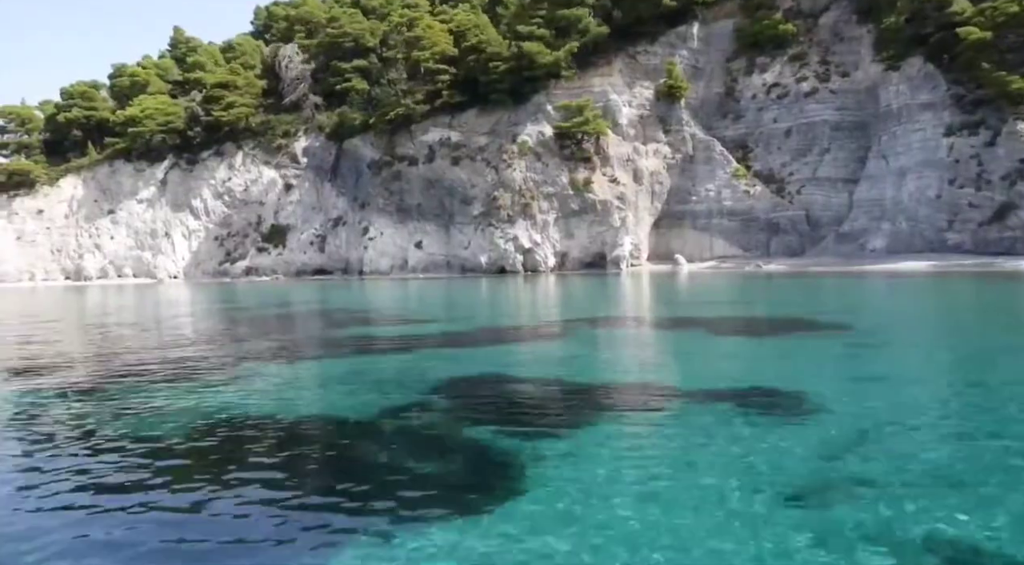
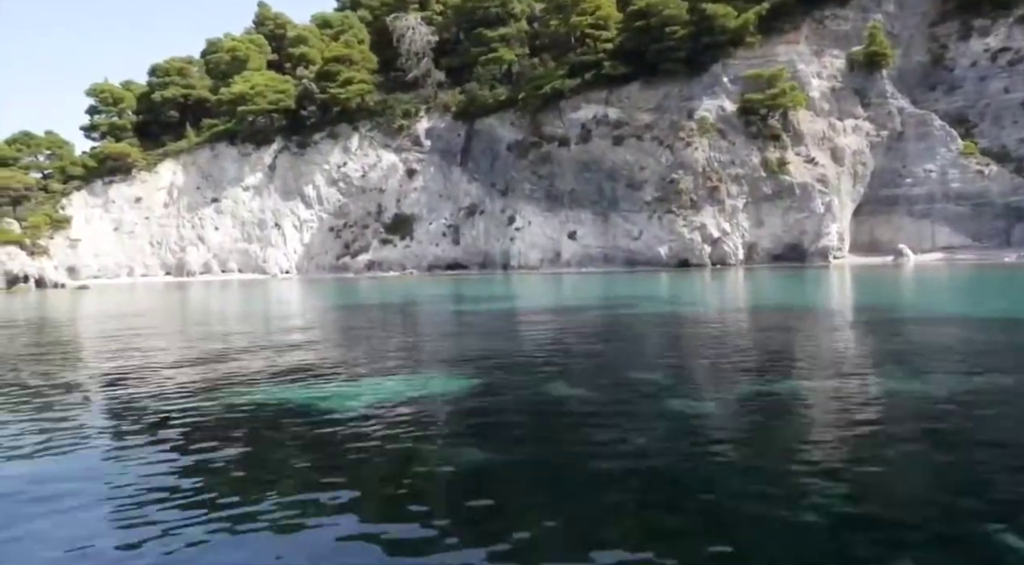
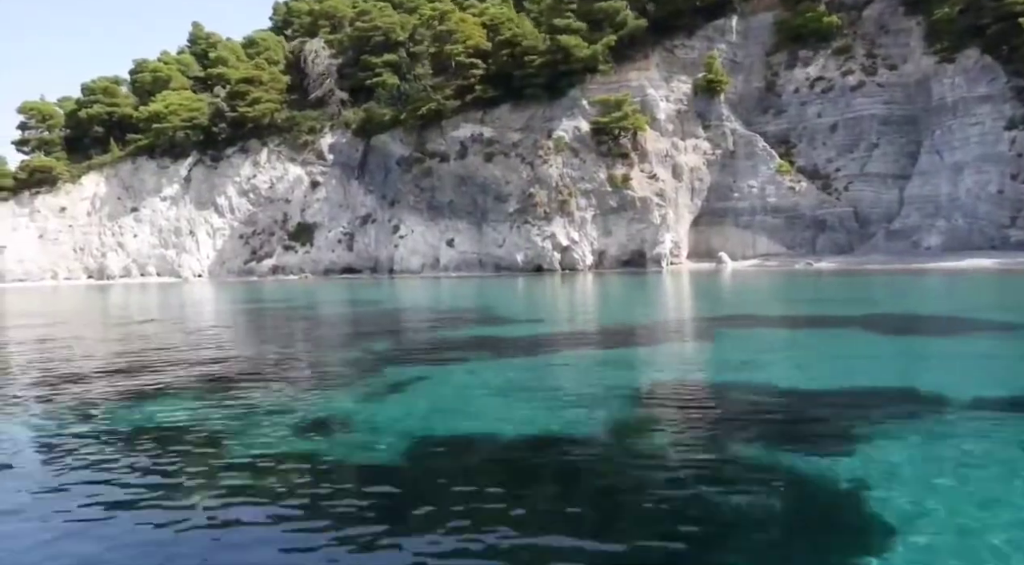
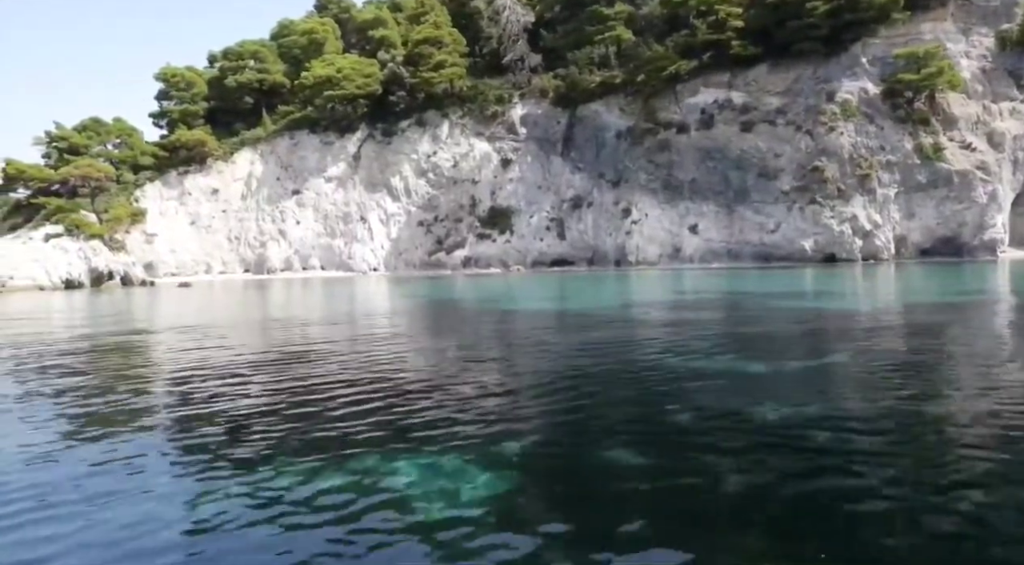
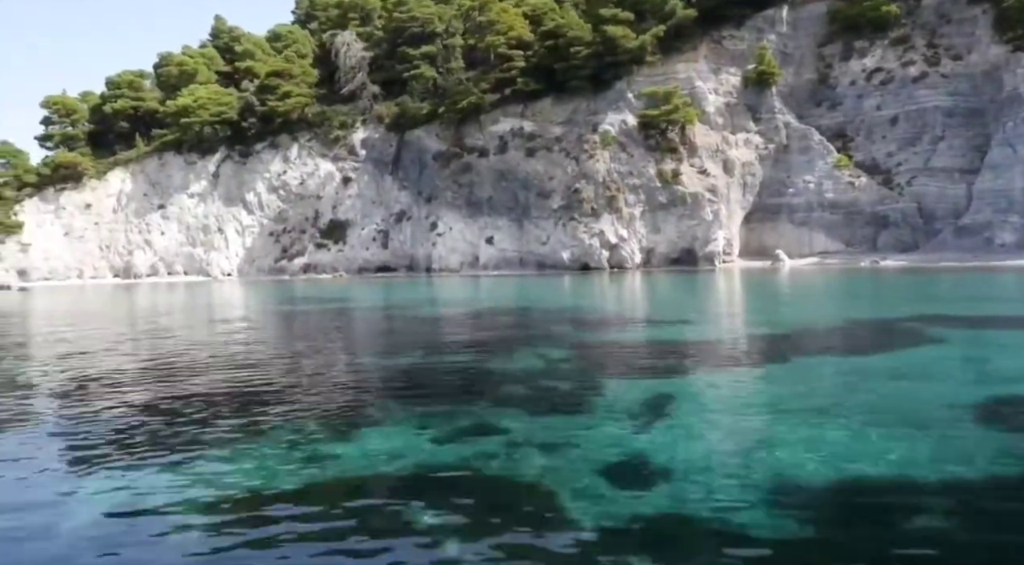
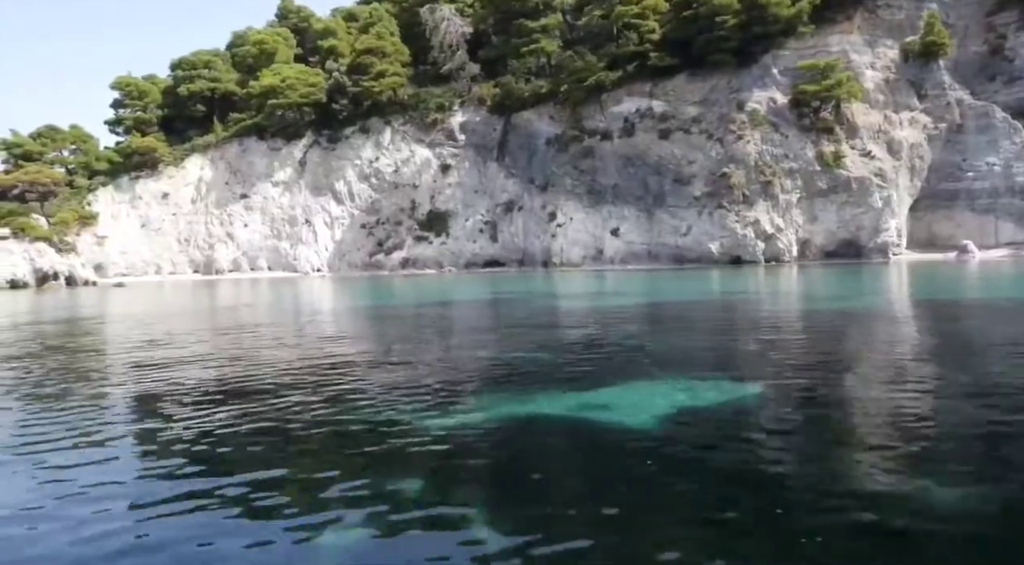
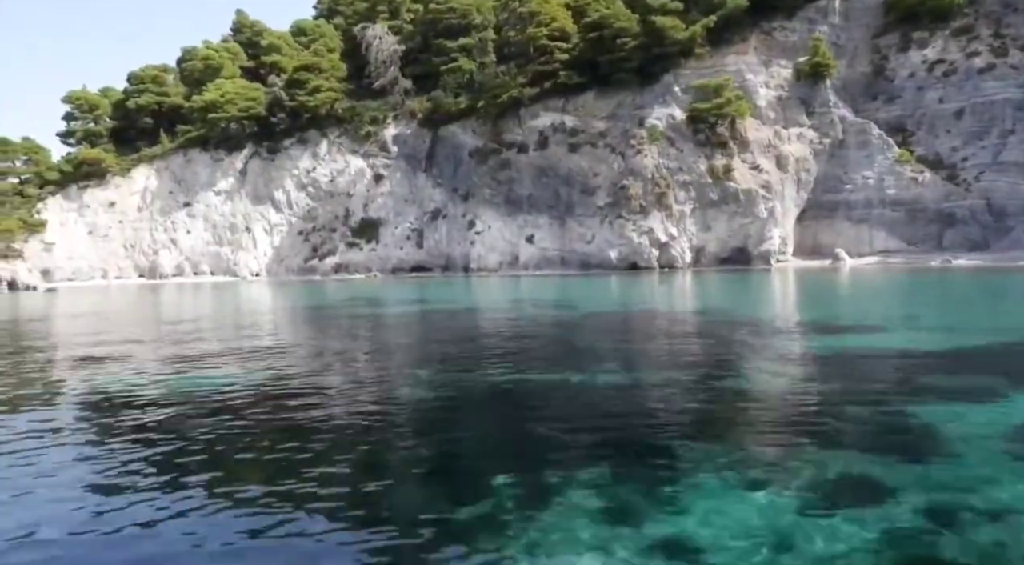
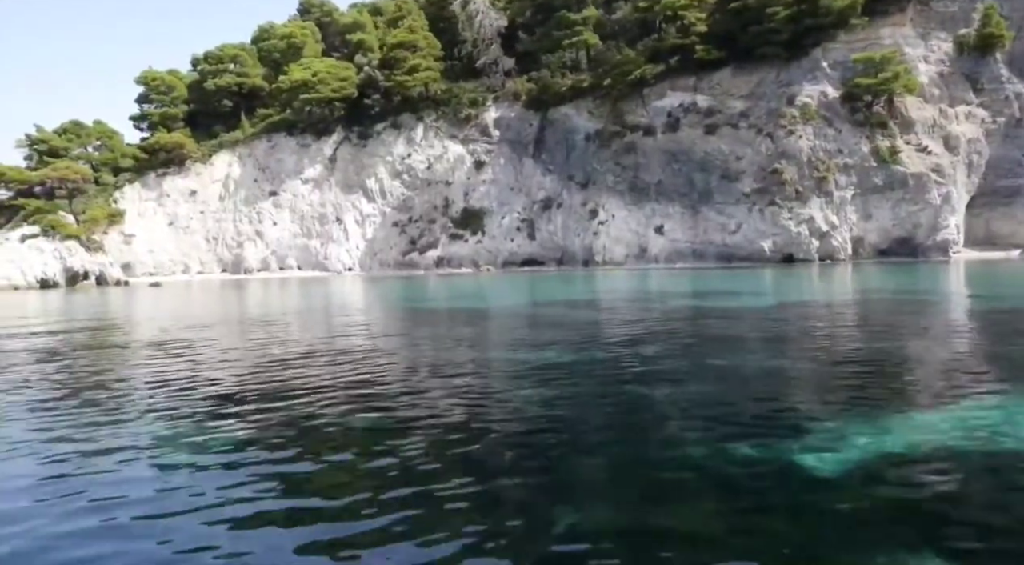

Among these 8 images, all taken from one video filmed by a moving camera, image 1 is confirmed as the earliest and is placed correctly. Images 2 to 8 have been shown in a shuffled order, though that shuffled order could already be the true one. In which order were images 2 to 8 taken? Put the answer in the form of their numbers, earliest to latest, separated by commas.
3, 5, 7, 2, 6, 8, 4
